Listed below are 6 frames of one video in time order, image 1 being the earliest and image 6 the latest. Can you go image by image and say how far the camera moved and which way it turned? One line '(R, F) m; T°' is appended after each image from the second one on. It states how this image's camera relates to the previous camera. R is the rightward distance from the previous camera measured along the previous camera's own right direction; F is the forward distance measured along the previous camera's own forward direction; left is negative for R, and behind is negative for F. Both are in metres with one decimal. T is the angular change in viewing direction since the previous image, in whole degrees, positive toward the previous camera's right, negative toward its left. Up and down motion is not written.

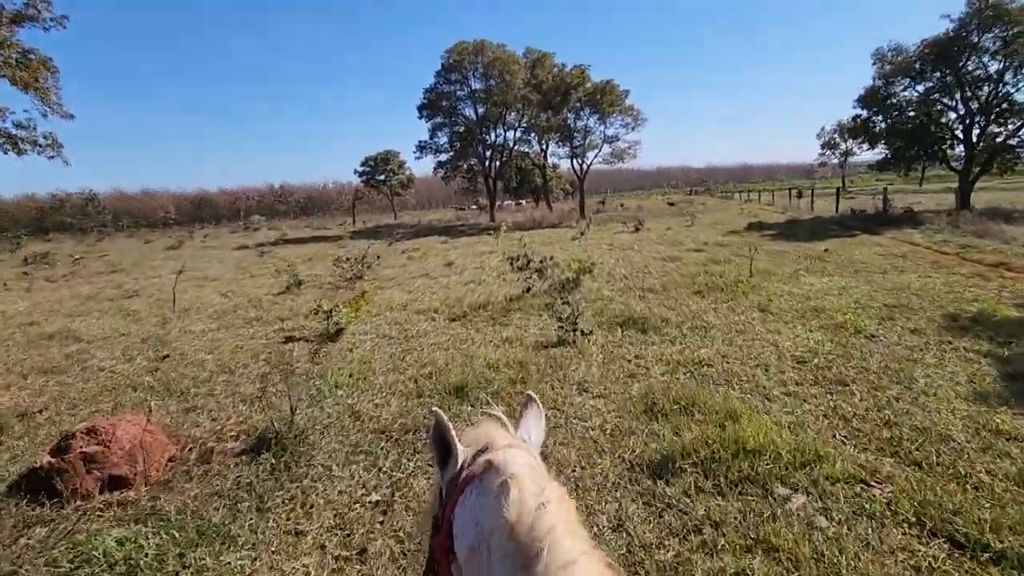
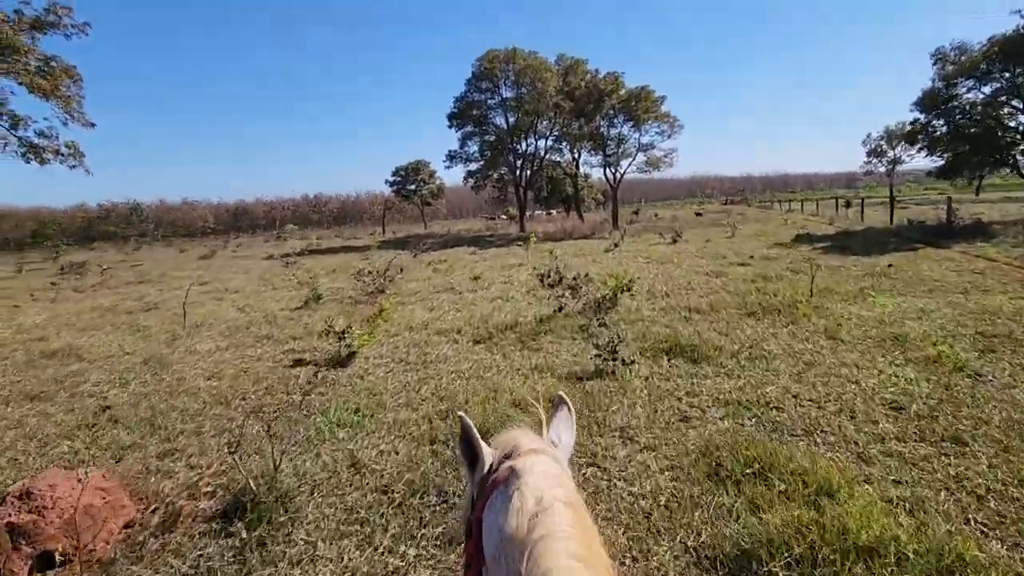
(0.0, +0.8) m; -3°
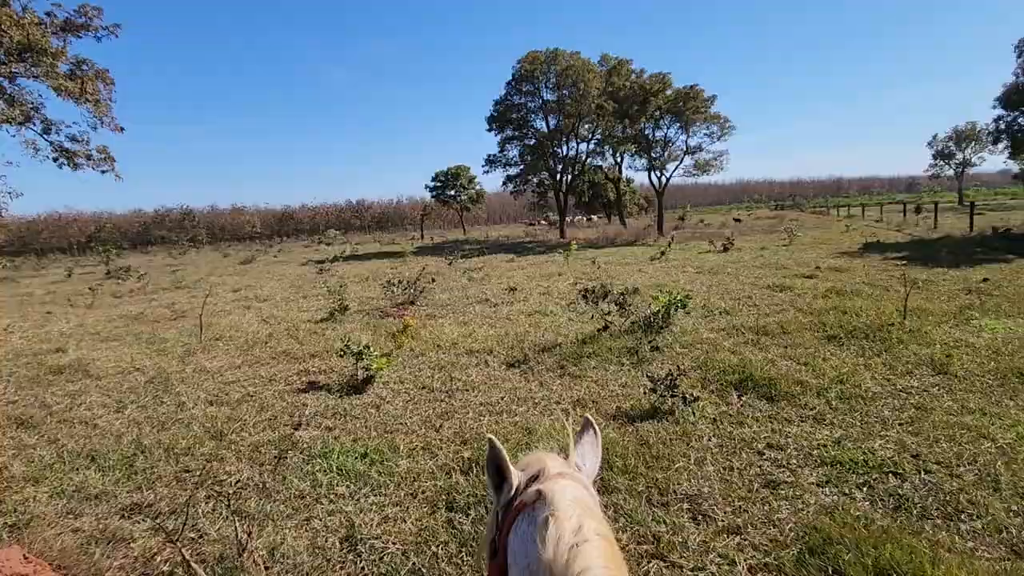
(0.0, +0.8) m; -4°
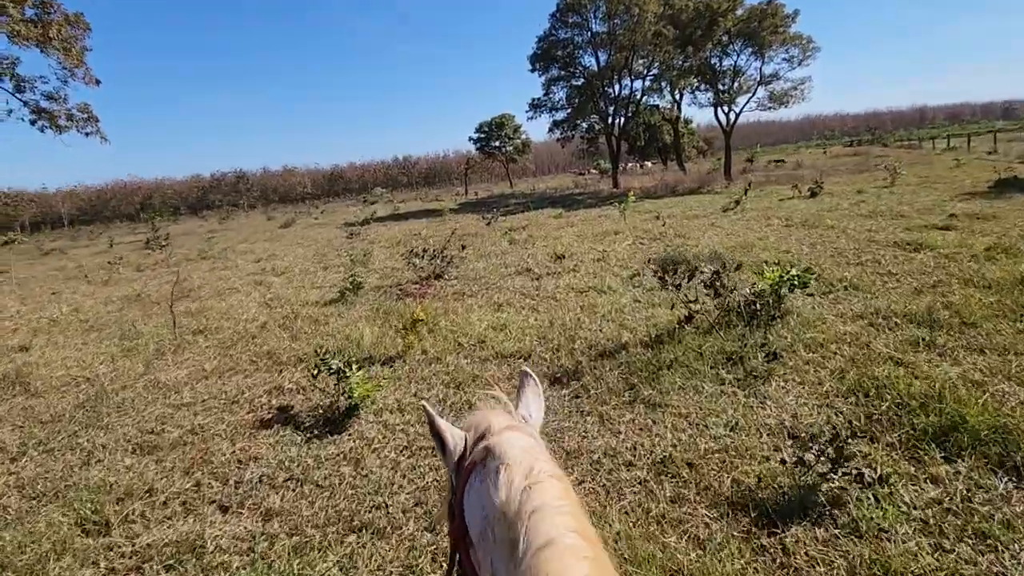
(+0.1, +1.9) m; -6°
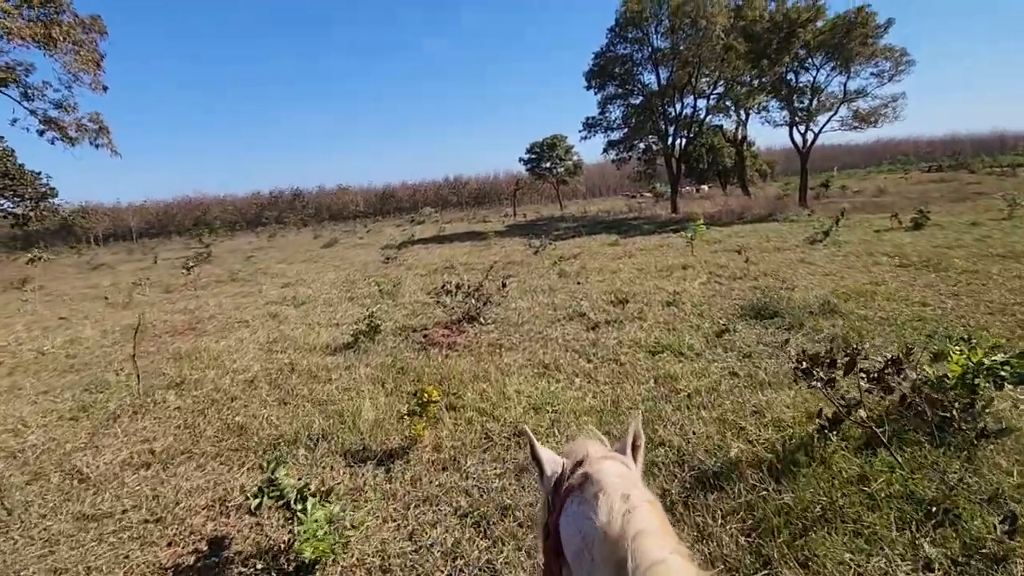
(-0.1, +1.5) m; -5°
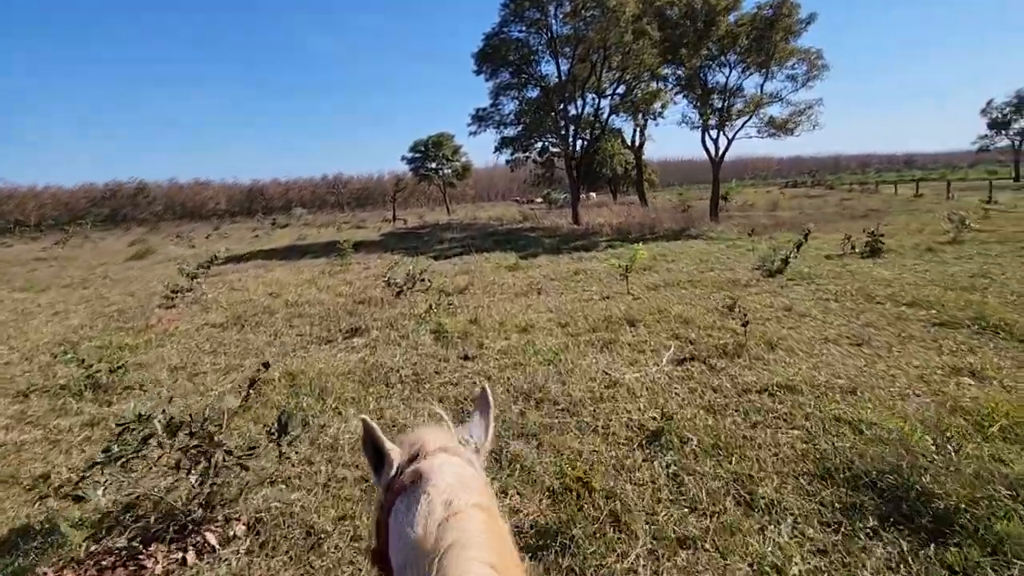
(+0.5, +4.2) m; +12°
